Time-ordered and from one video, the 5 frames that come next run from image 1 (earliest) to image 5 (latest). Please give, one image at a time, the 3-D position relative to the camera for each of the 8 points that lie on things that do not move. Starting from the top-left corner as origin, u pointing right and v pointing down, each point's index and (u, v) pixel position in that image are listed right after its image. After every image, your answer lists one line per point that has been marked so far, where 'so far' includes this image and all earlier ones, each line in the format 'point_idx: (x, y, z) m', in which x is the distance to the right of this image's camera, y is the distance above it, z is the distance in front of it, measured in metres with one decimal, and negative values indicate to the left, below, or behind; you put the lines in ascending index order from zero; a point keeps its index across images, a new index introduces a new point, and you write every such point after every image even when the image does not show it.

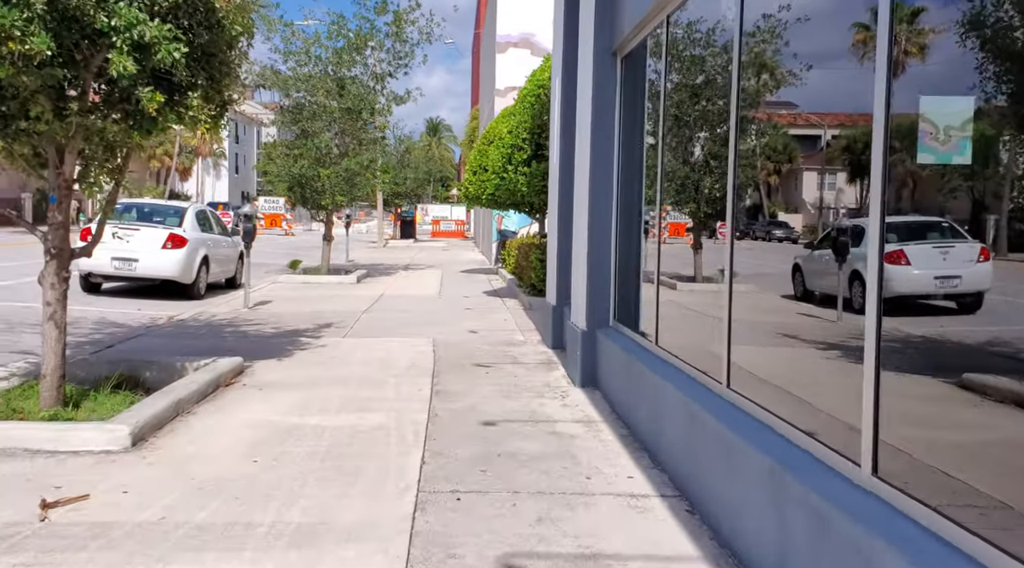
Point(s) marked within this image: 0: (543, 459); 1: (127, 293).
0: (+0.2, -1.1, +5.3) m
1: (-6.5, -0.2, +13.8) m
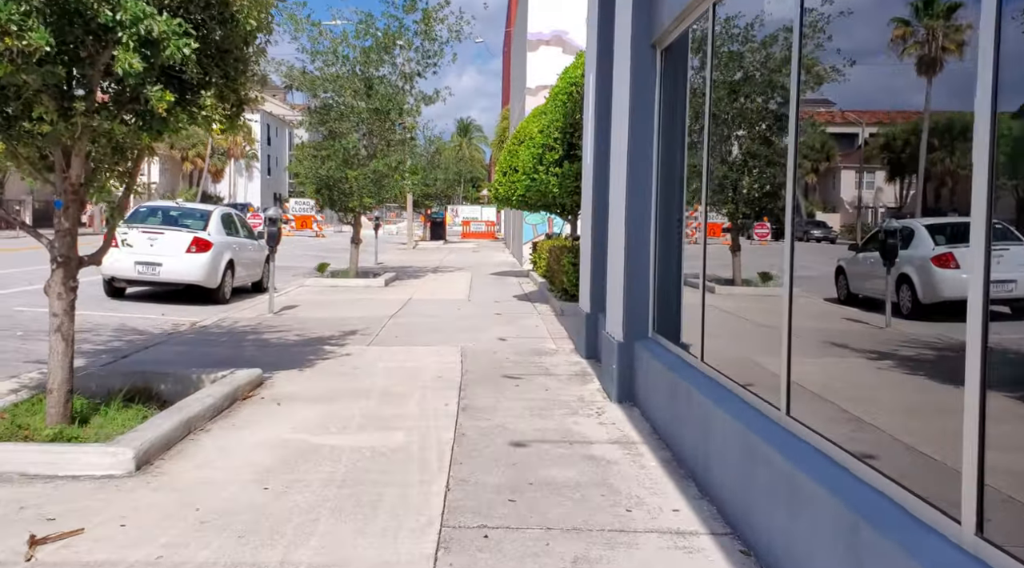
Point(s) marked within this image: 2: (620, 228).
0: (+0.4, -1.2, +4.9) m
1: (-6.0, -0.2, +13.6) m
2: (+0.9, +0.5, +7.3) m
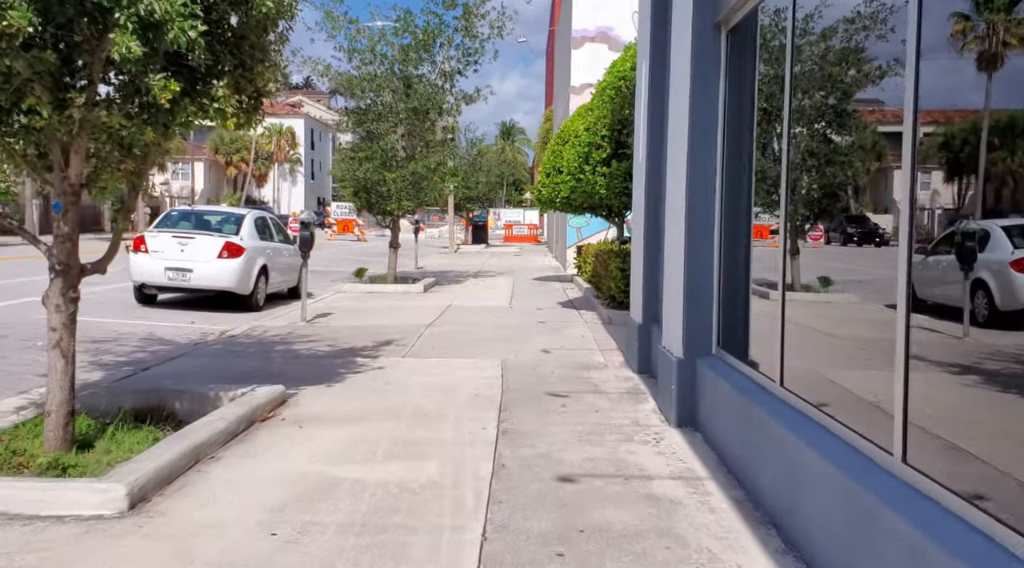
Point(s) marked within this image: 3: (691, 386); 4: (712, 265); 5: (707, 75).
0: (+0.6, -1.3, +4.1) m
1: (-5.3, -0.3, +13.2) m
2: (+1.3, +0.4, +6.5) m
3: (+1.4, -0.8, +6.3) m
4: (+1.5, +0.2, +6.2) m
5: (+1.5, +1.6, +6.2) m
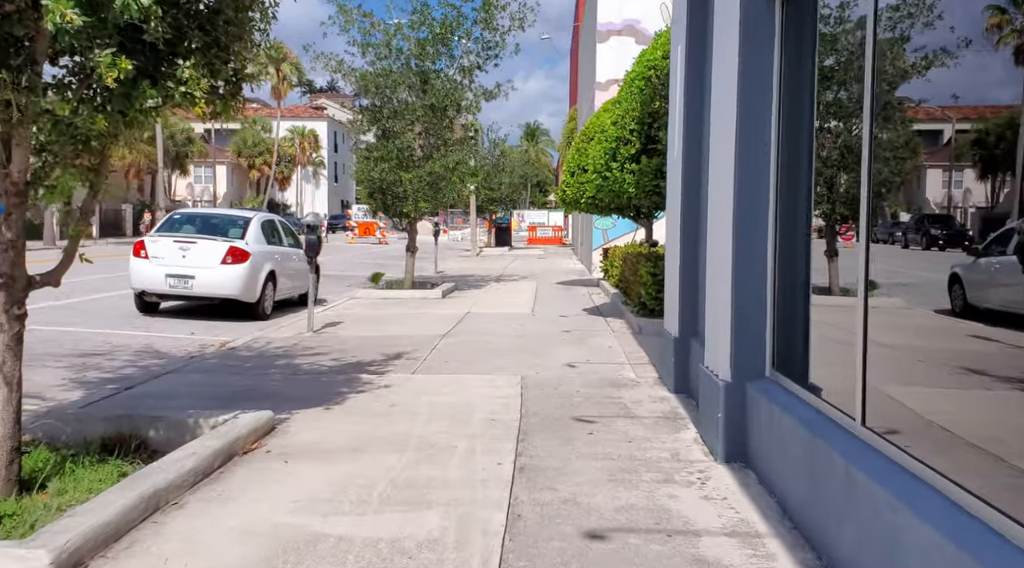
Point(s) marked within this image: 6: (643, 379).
0: (+0.7, -1.3, +3.2) m
1: (-5.0, -0.5, +12.5) m
2: (+1.4, +0.3, +5.6) m
3: (+1.5, -0.8, +5.4) m
4: (+1.6, +0.1, +5.3) m
5: (+1.6, +1.5, +5.3) m
6: (+1.3, -0.9, +7.9) m
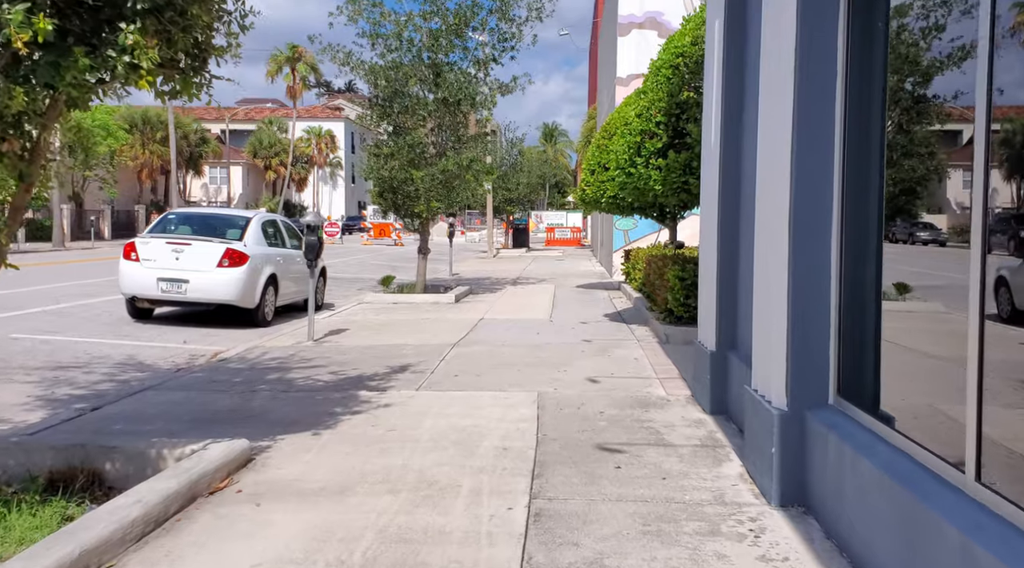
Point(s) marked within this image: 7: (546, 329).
0: (+0.7, -1.4, +2.4) m
1: (-4.7, -0.5, +11.7) m
2: (+1.5, +0.3, +4.7) m
3: (+1.6, -0.9, +4.5) m
4: (+1.7, 0.0, +4.4) m
5: (+1.7, +1.5, +4.5) m
6: (+1.4, -1.0, +7.1) m
7: (+0.5, -0.6, +11.3) m
